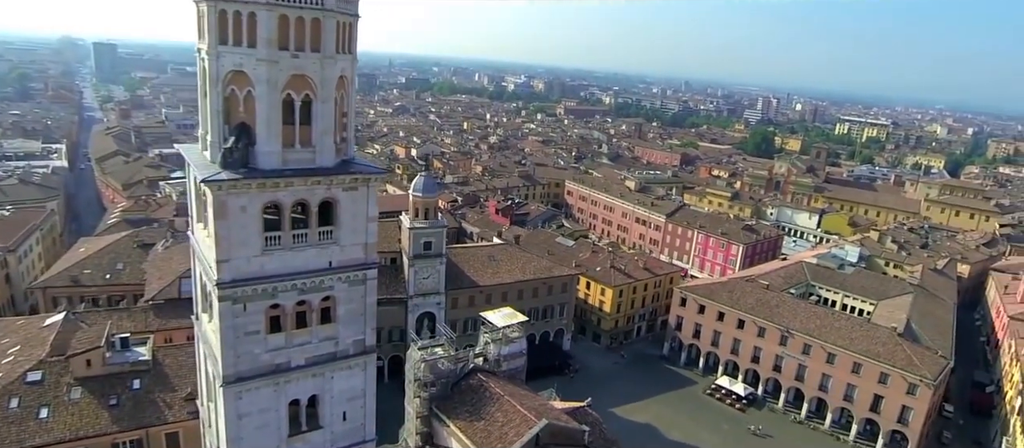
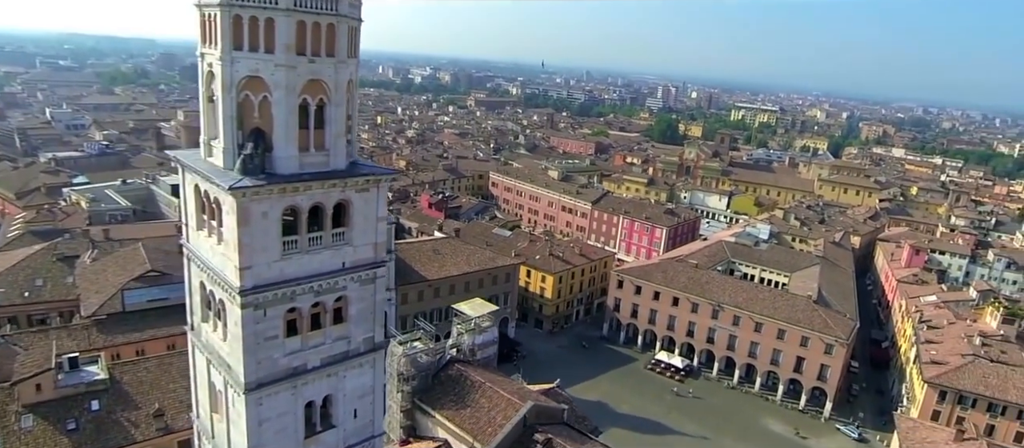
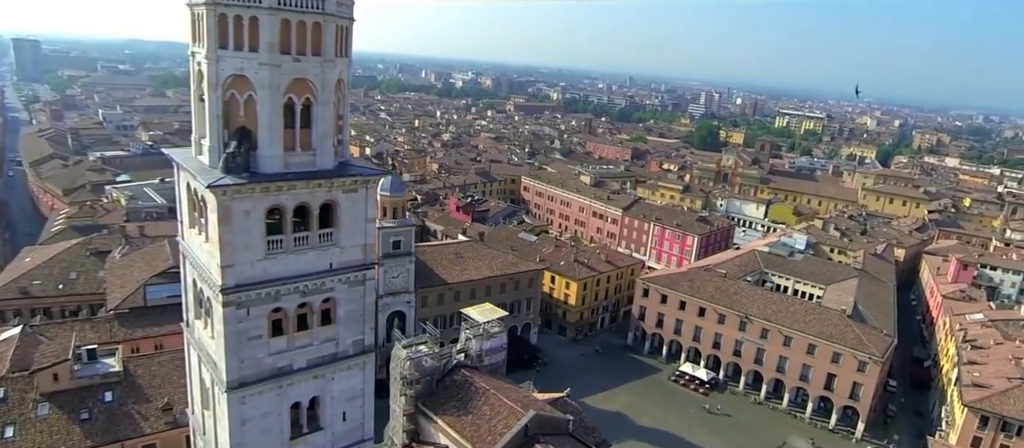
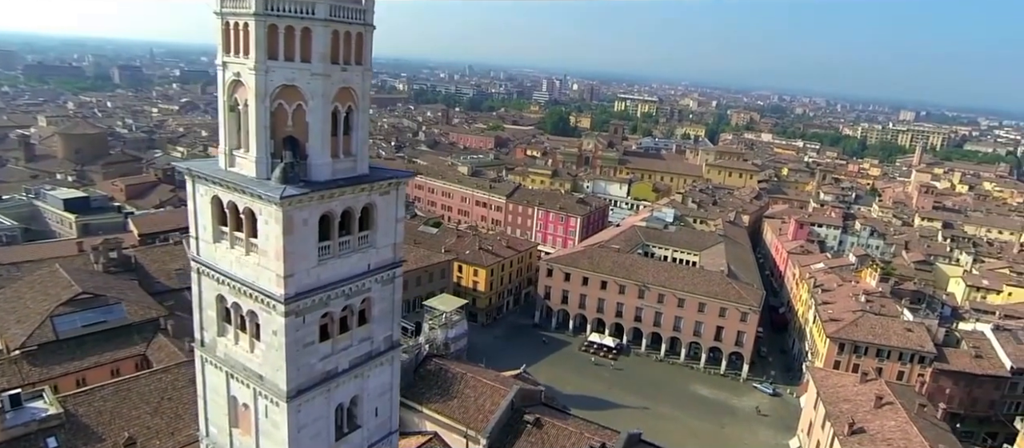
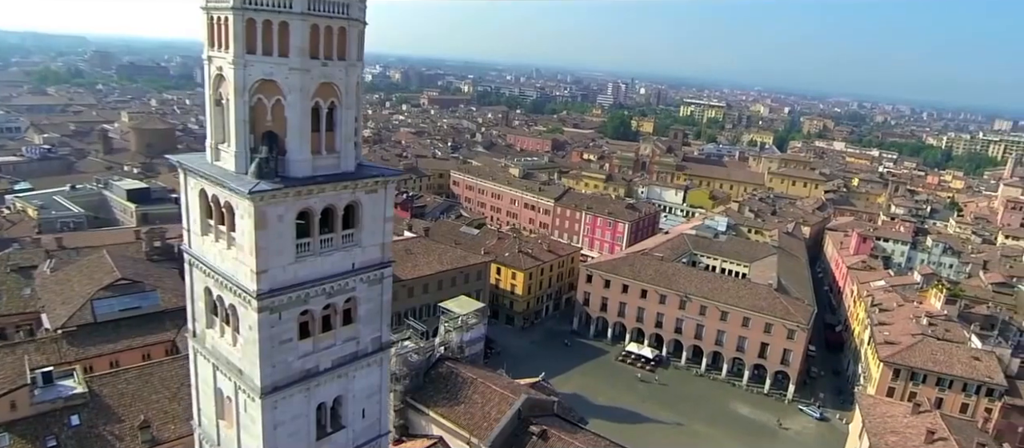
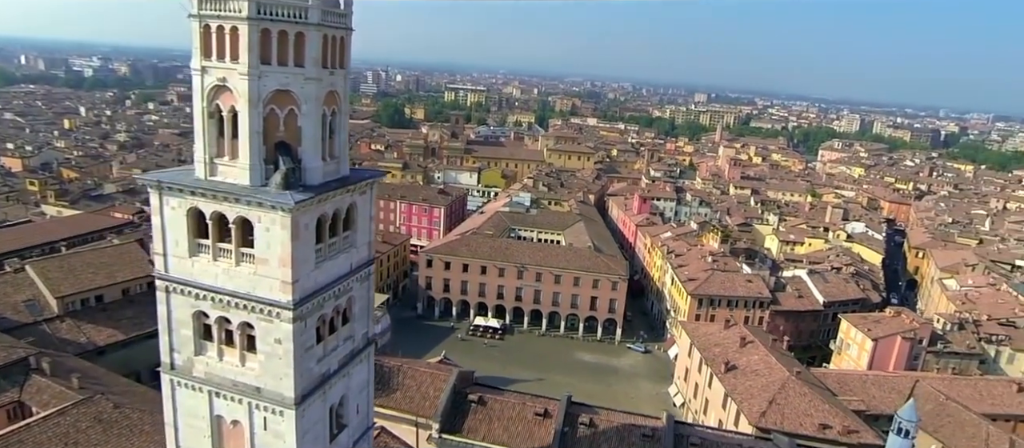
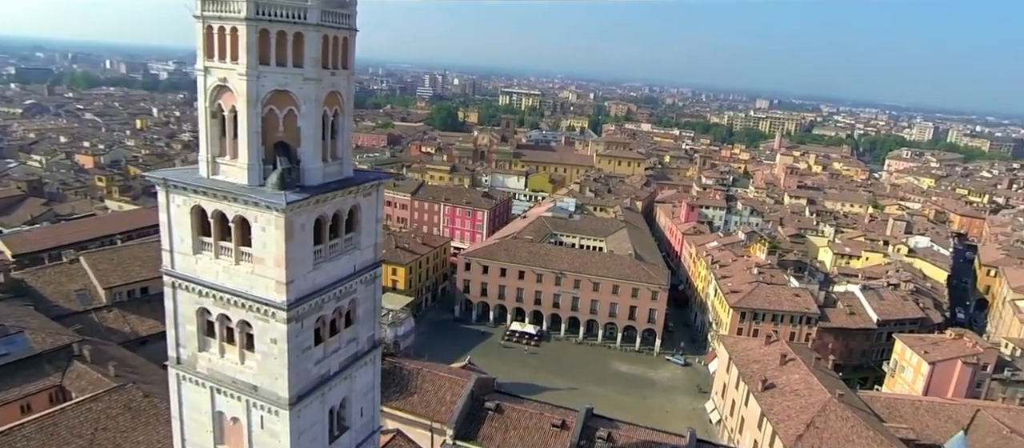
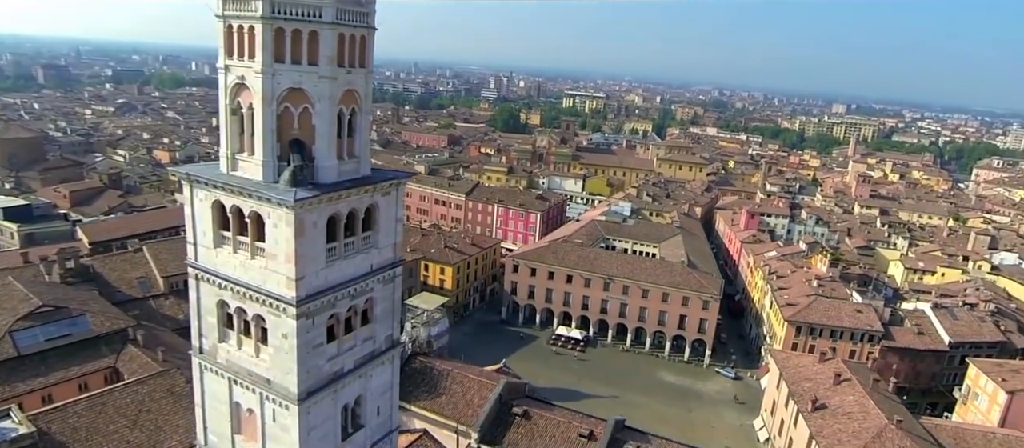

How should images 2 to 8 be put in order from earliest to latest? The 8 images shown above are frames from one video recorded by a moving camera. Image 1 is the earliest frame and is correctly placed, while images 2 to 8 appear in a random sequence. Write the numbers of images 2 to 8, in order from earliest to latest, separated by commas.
3, 2, 5, 4, 8, 7, 6
